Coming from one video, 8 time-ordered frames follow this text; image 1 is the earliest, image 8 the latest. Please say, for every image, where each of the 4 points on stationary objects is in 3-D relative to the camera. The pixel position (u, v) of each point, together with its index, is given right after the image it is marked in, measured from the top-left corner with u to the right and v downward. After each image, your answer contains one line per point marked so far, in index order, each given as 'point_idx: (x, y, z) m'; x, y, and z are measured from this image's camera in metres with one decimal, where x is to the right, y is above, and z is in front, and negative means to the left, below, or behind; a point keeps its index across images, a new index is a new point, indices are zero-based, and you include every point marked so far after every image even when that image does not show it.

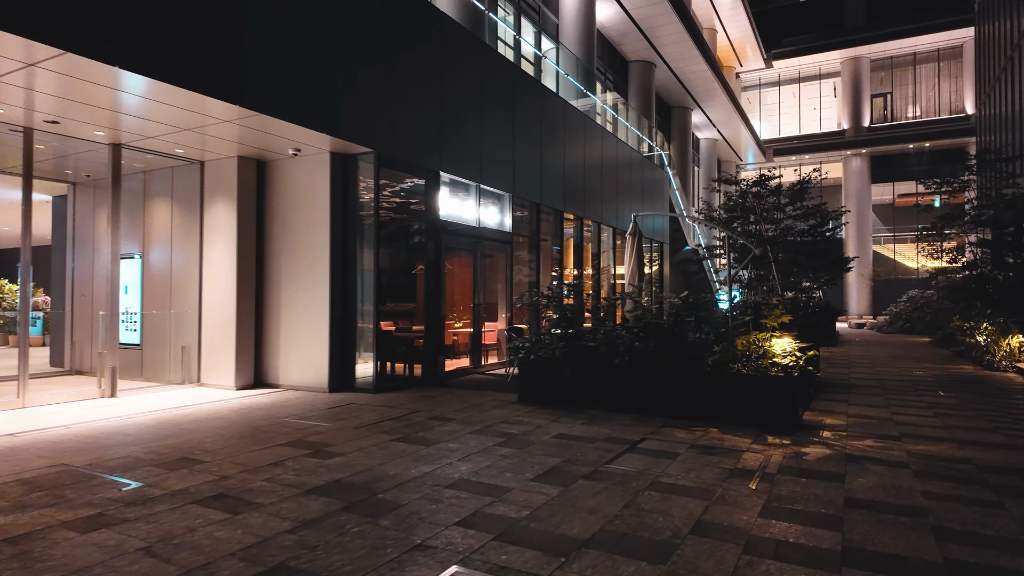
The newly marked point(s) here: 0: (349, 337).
0: (-2.3, -0.7, +8.6) m
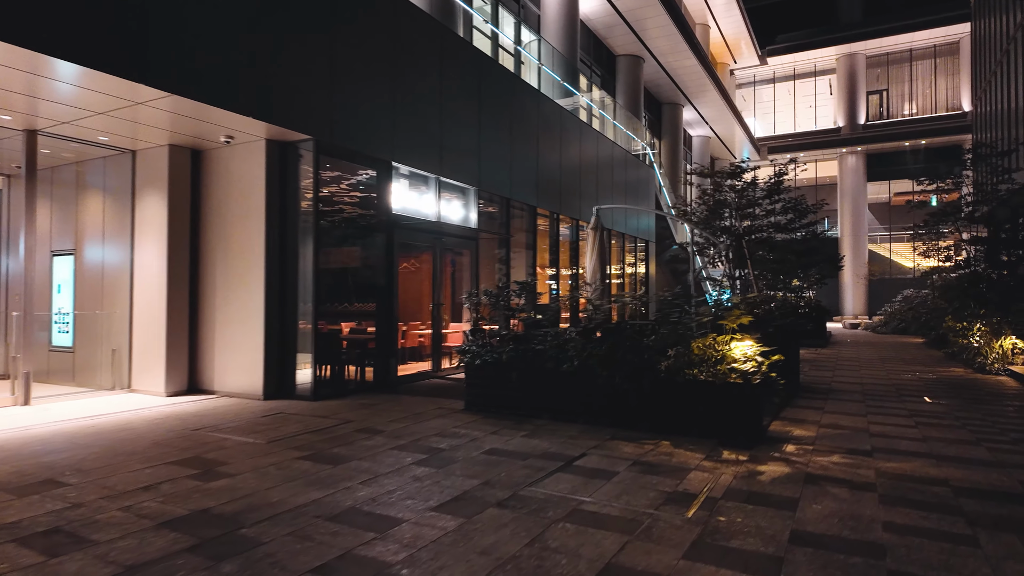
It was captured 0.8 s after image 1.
0: (-2.9, -0.7, +8.0) m
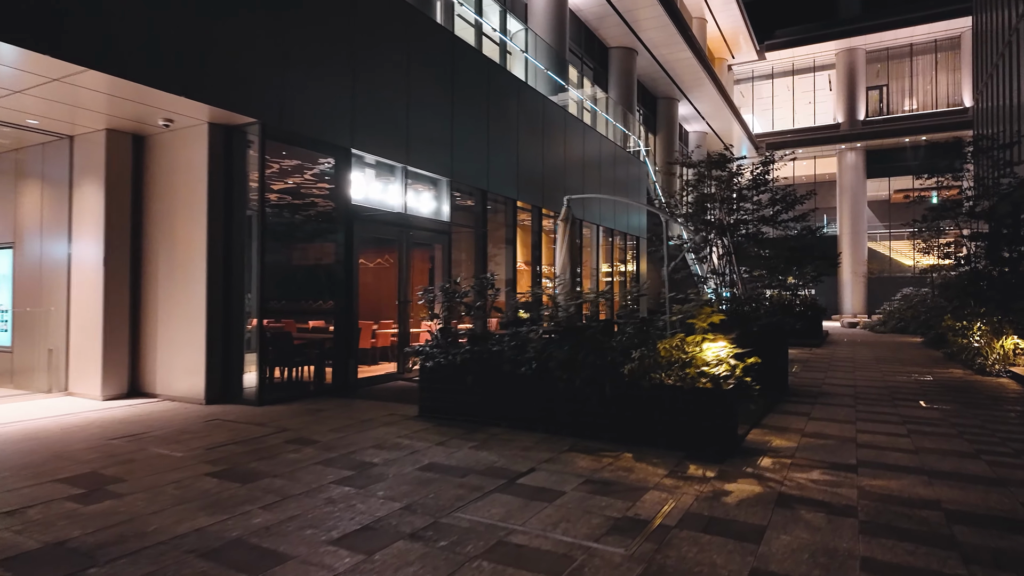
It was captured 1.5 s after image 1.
0: (-3.4, -0.6, +7.4) m
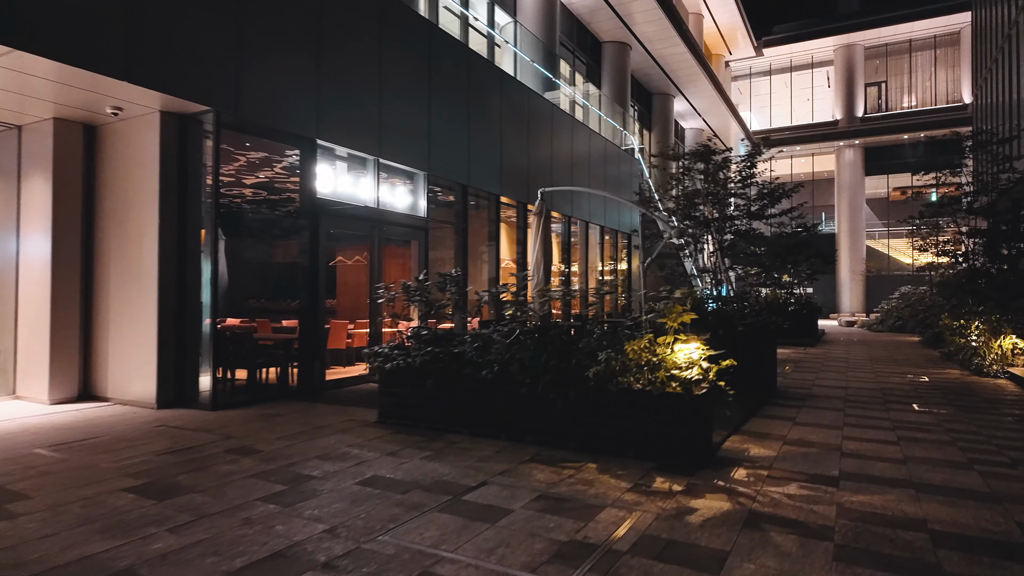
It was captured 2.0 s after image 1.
0: (-3.7, -0.6, +7.1) m
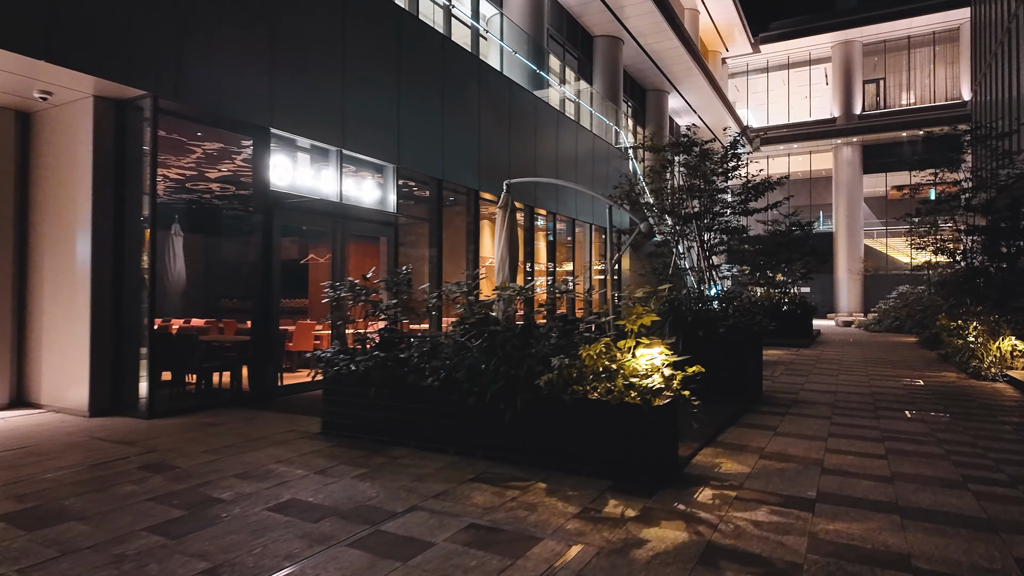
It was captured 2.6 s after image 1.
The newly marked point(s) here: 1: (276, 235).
0: (-4.1, -0.6, +6.6) m
1: (-3.0, +0.7, +7.8) m
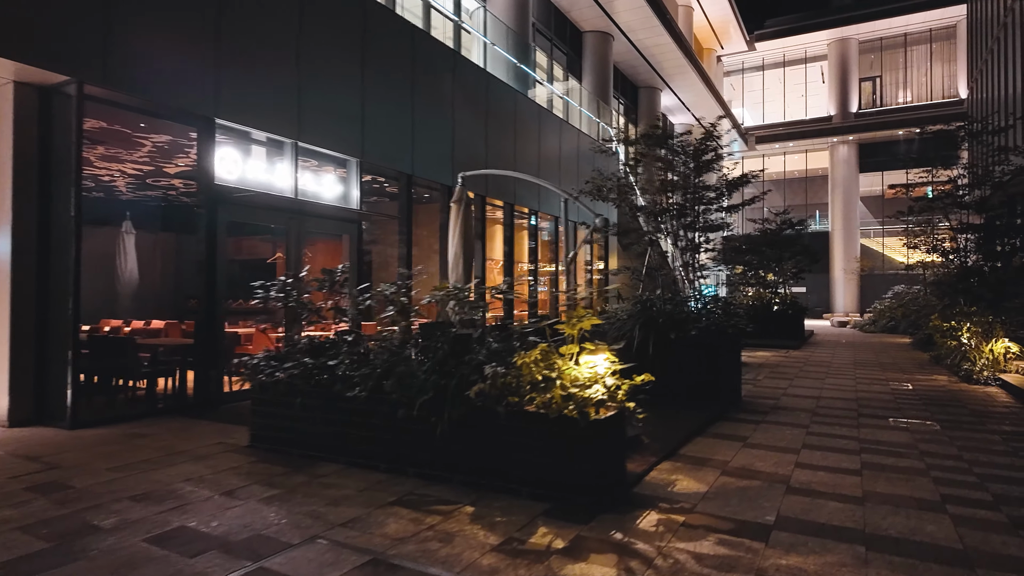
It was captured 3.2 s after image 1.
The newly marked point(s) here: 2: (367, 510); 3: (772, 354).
0: (-4.6, -0.6, +6.1) m
1: (-3.4, +0.7, +7.4) m
2: (-0.9, -1.3, +3.7) m
3: (+6.2, -1.6, +14.7) m
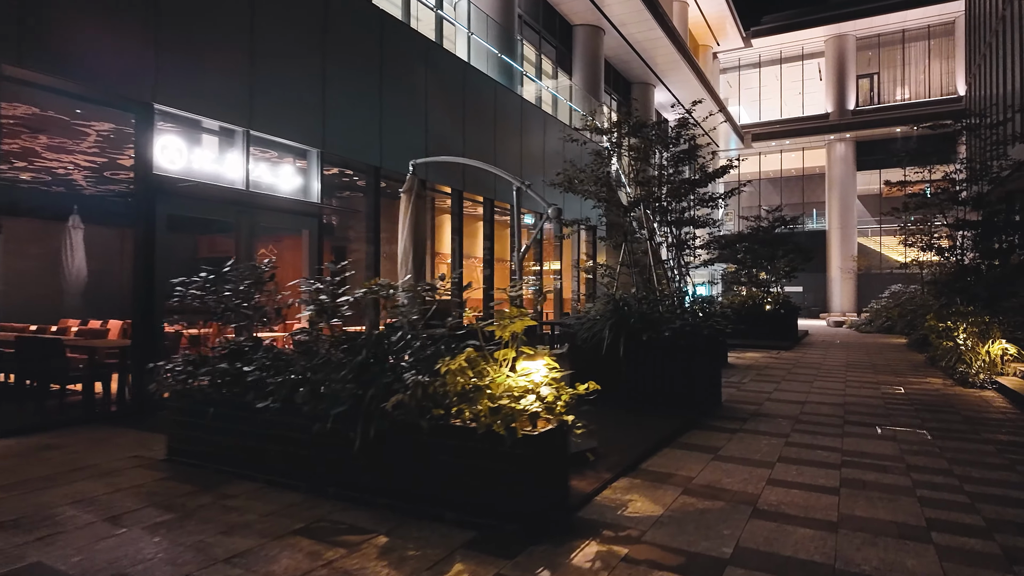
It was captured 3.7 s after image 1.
0: (-5.0, -0.6, +5.6) m
1: (-3.9, +0.7, +6.9) m
2: (-1.3, -1.3, +3.2) m
3: (+5.8, -1.5, +14.2) m
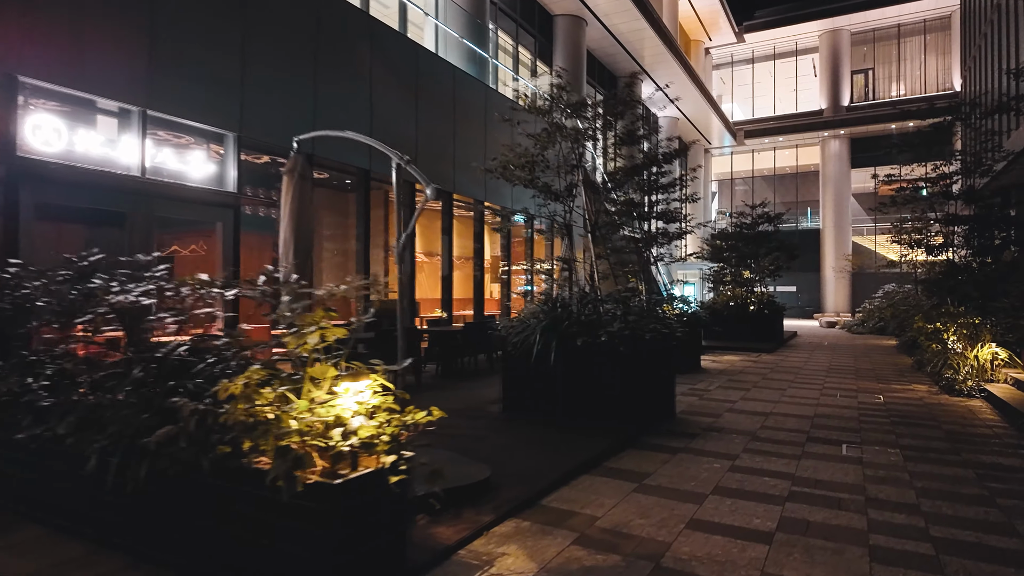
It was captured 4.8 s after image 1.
0: (-5.8, -0.6, +4.8) m
1: (-4.6, +0.7, +6.1) m
2: (-2.1, -1.3, +2.3) m
3: (+5.0, -1.5, +13.4) m
